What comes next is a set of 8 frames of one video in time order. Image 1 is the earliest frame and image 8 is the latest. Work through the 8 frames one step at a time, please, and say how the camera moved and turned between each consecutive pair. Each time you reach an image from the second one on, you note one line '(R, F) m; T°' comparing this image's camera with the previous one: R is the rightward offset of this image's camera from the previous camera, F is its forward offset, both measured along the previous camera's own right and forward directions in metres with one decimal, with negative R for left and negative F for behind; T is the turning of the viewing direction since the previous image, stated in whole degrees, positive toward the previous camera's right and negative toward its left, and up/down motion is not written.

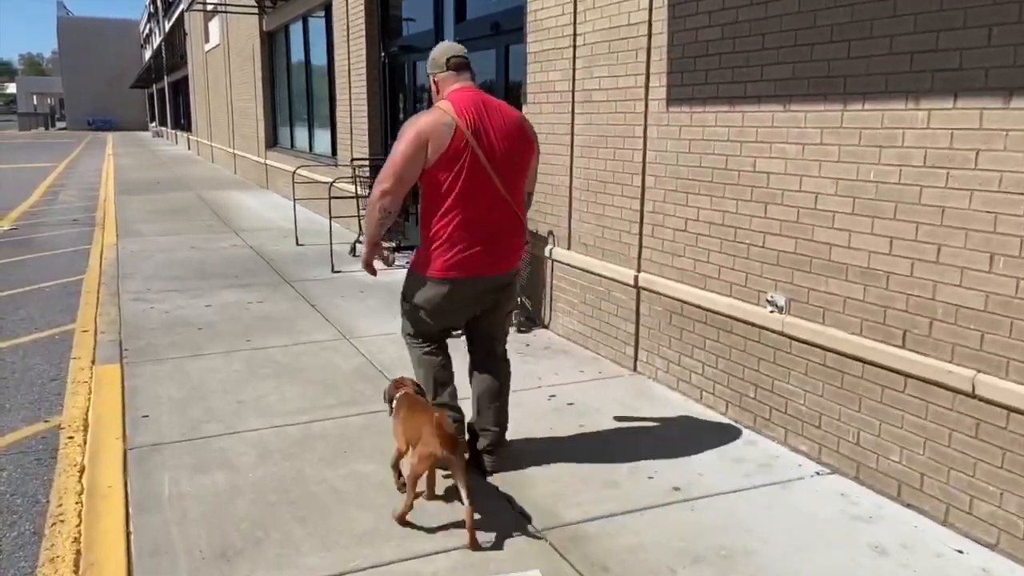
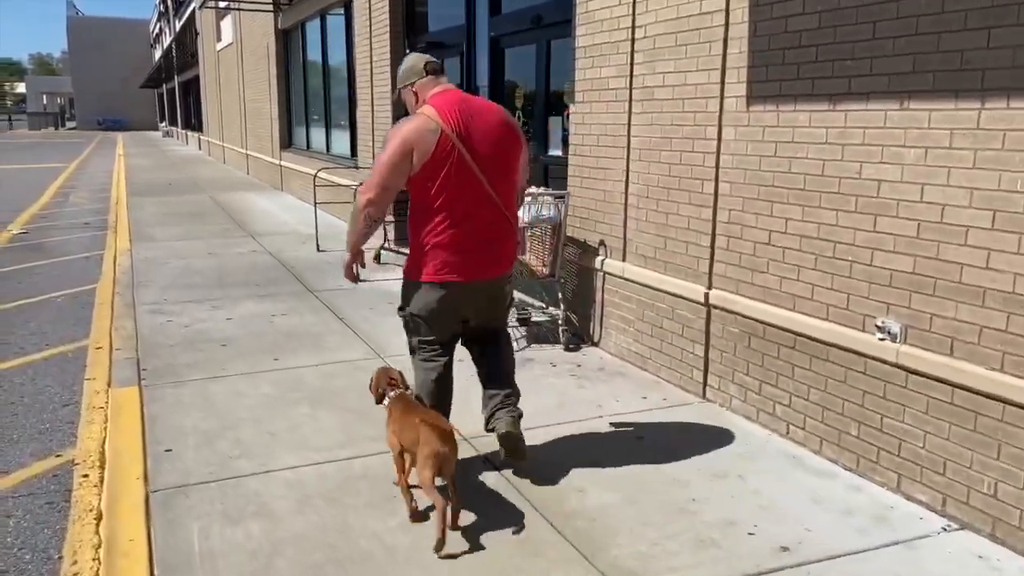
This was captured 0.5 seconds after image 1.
(-0.3, +0.5) m; -1°
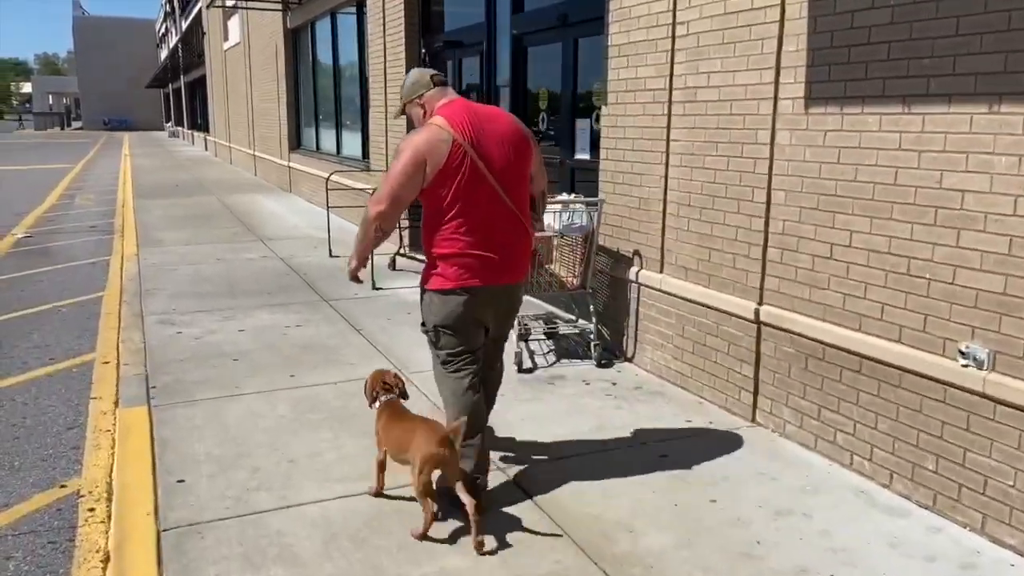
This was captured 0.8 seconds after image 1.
(-0.2, +0.3) m; 0°
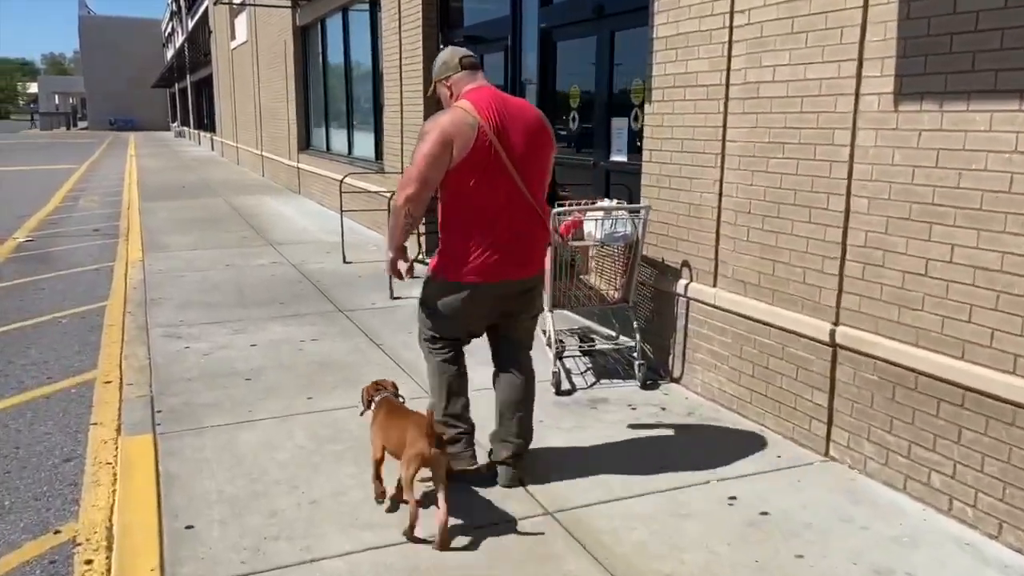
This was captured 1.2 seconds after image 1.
(-0.2, +0.5) m; 0°
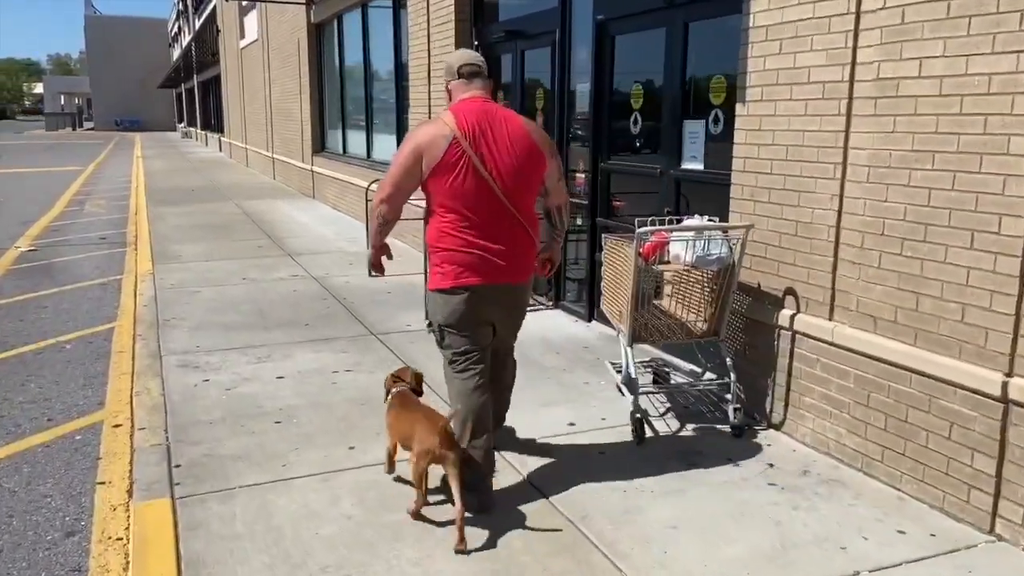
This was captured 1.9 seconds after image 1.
(-0.4, +0.7) m; 0°
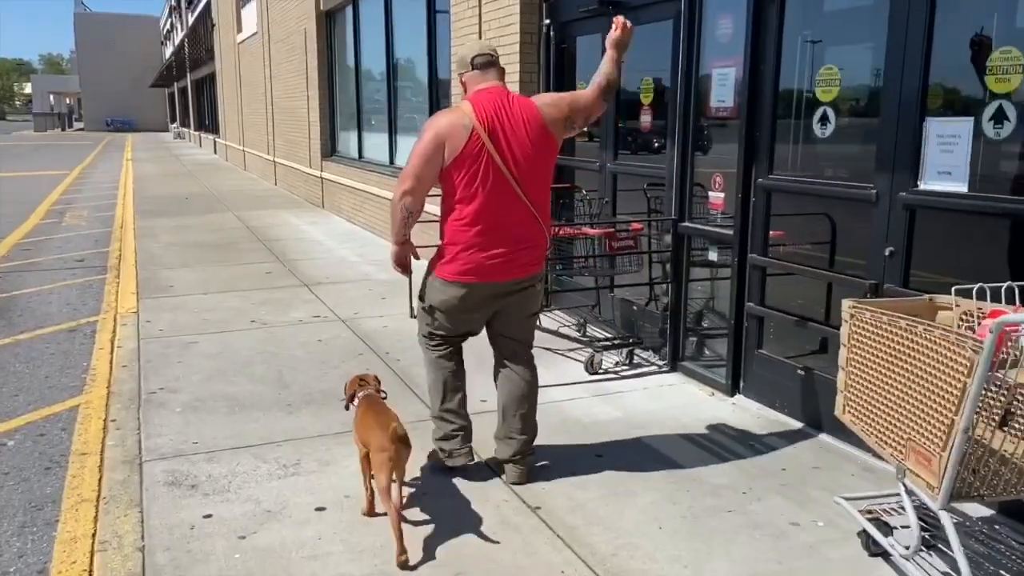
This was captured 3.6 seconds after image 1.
(-0.8, +1.9) m; 0°
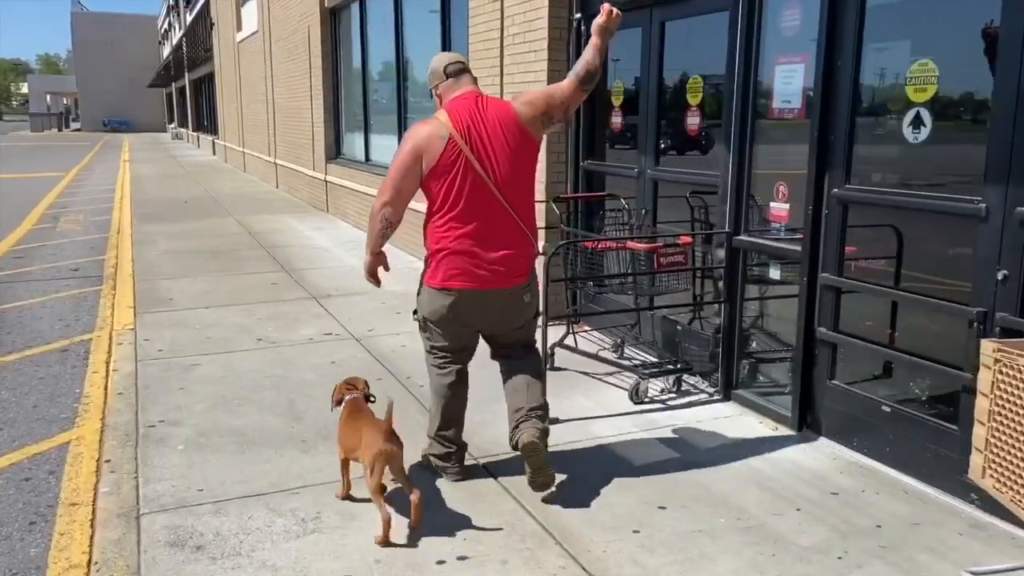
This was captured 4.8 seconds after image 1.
(-0.3, +0.5) m; 0°
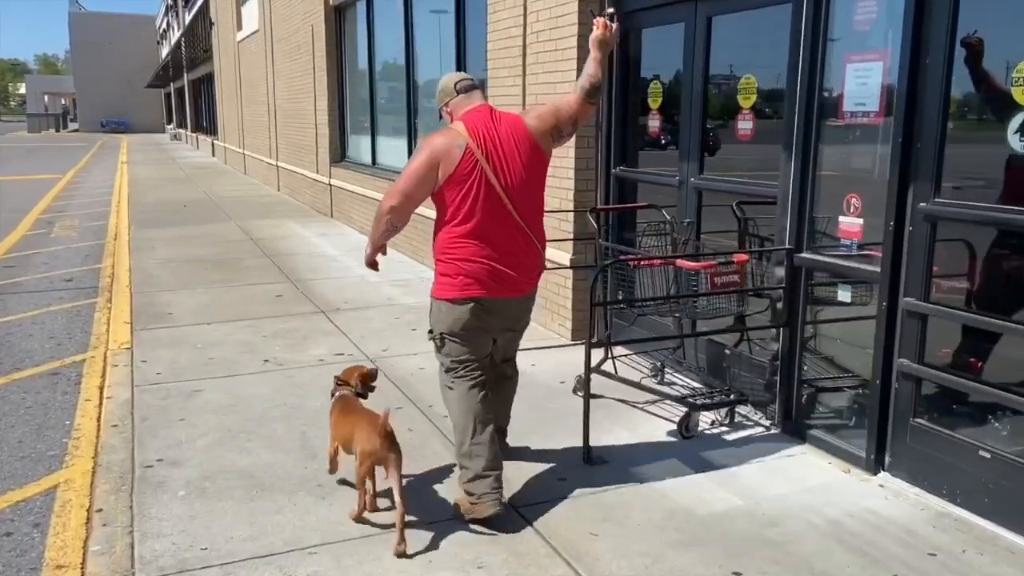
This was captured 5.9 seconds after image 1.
(-0.2, +0.5) m; 0°
